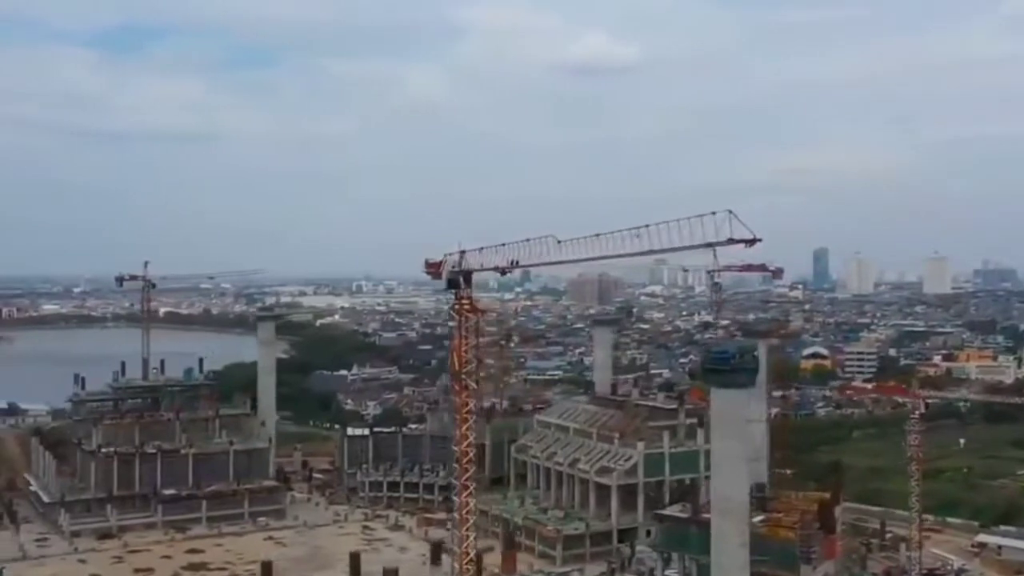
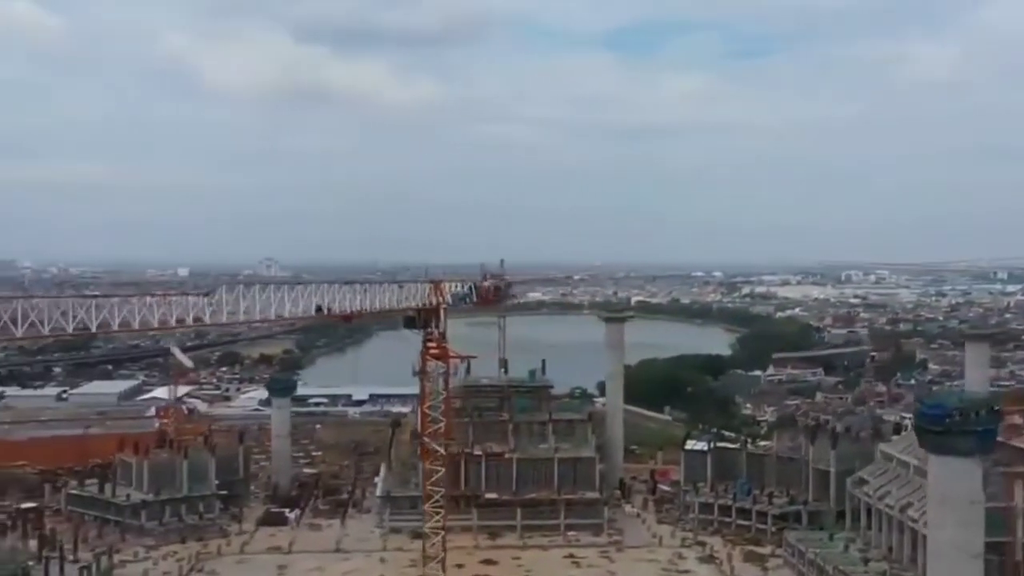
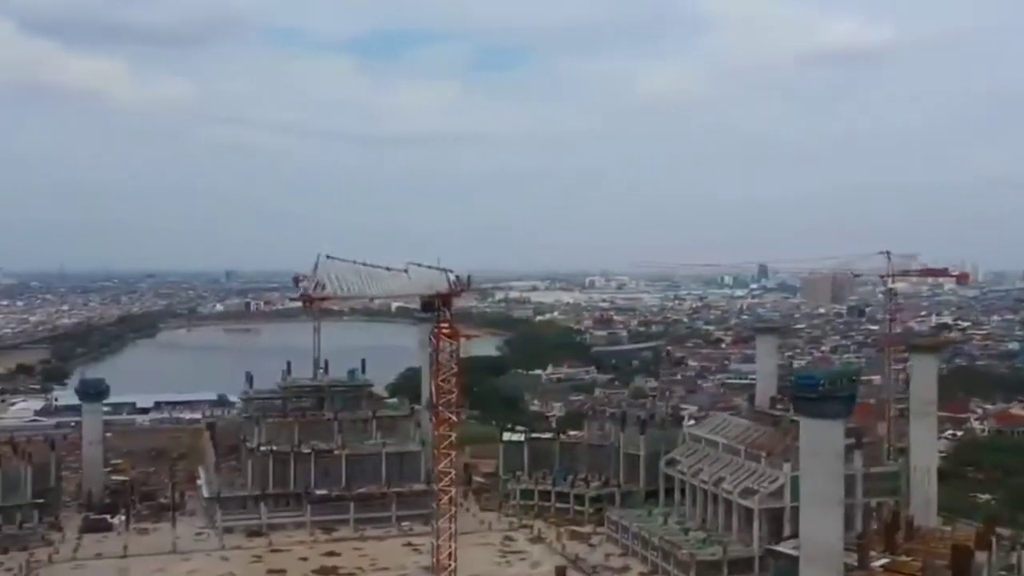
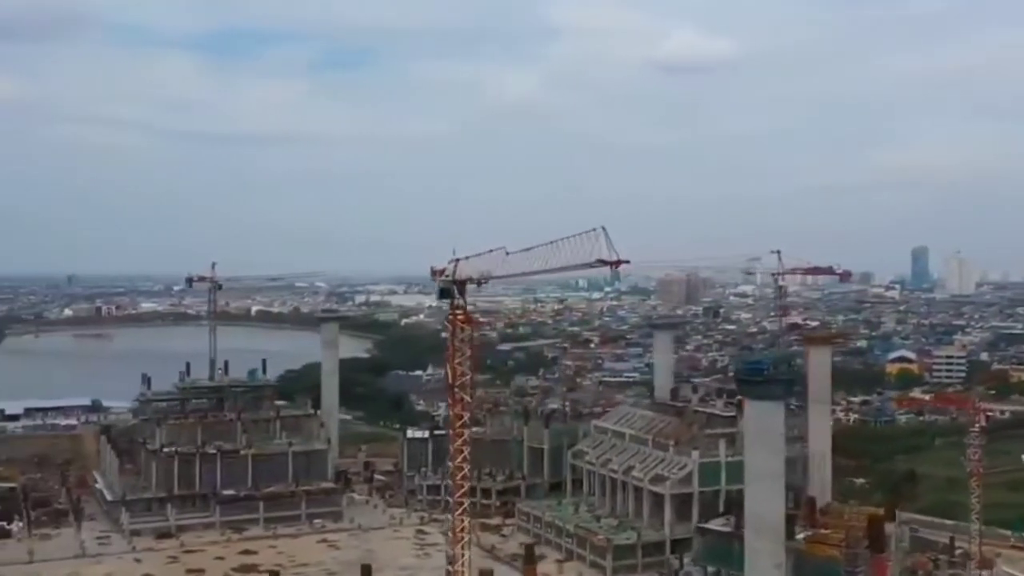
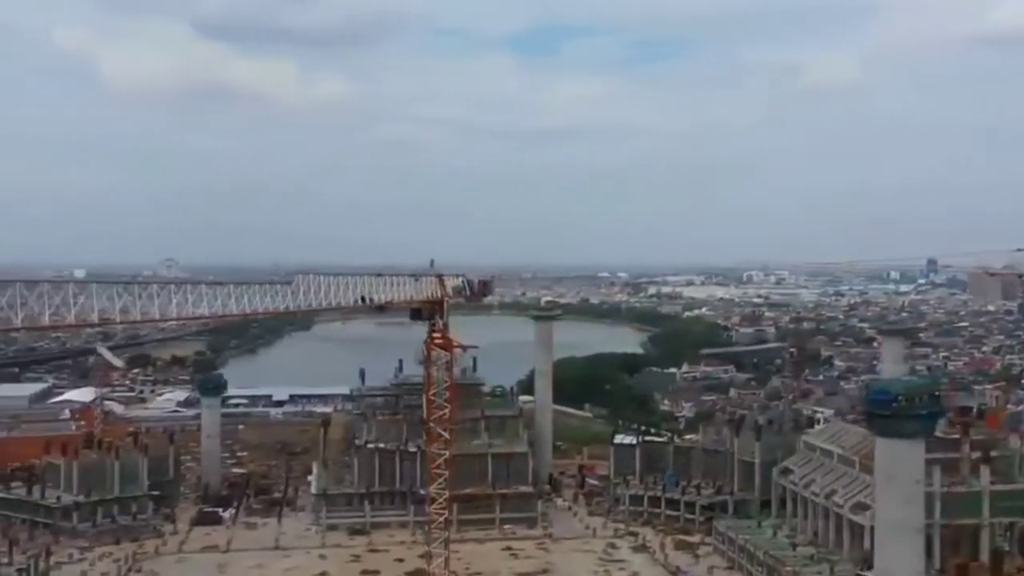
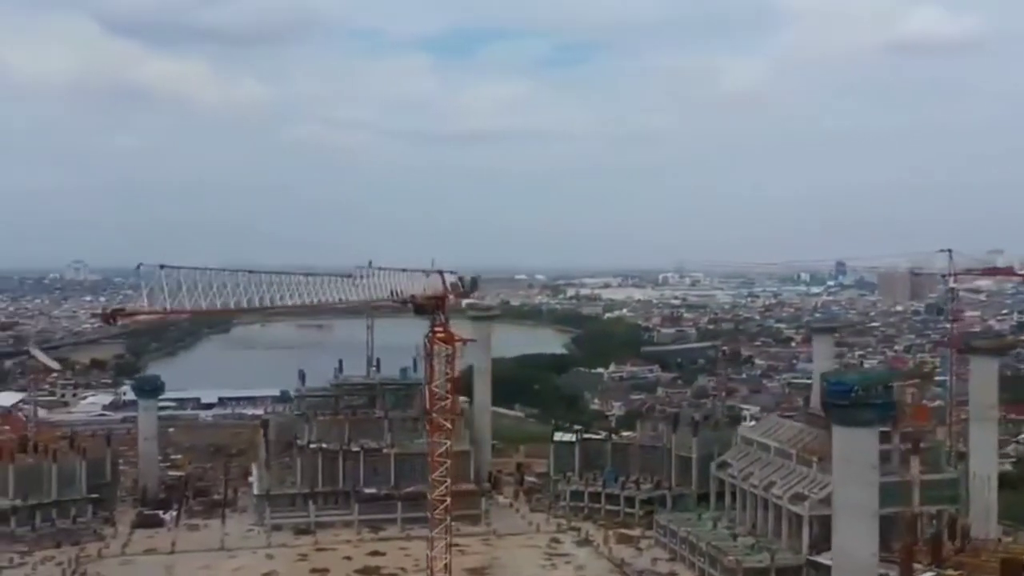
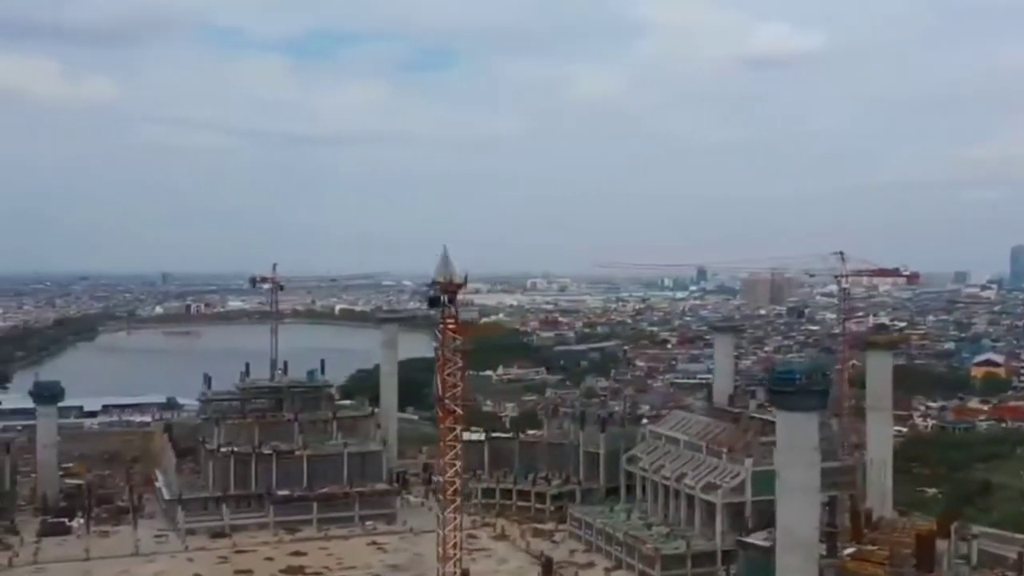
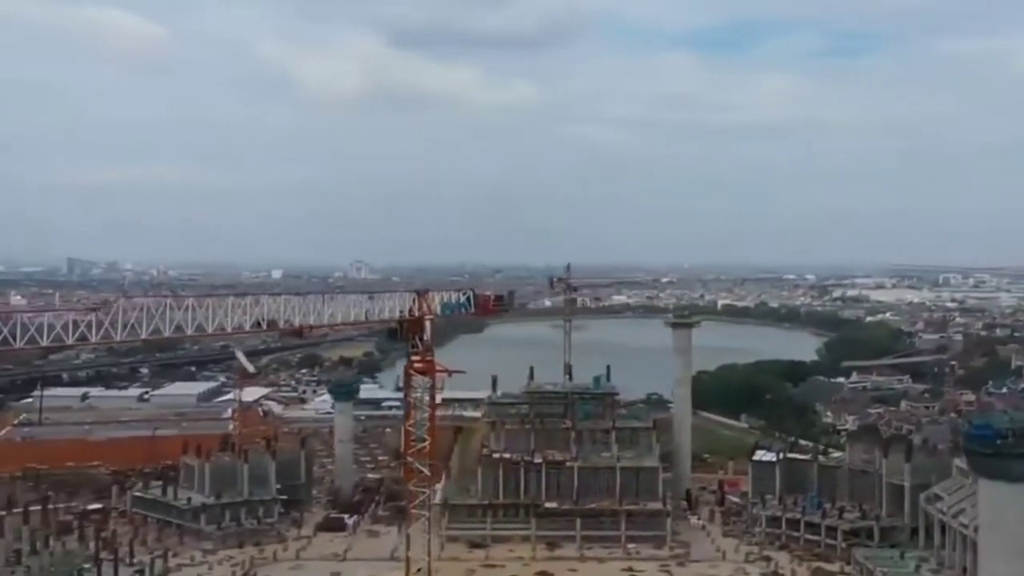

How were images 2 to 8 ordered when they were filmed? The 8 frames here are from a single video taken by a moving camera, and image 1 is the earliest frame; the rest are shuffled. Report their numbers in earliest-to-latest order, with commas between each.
4, 7, 3, 6, 5, 2, 8
